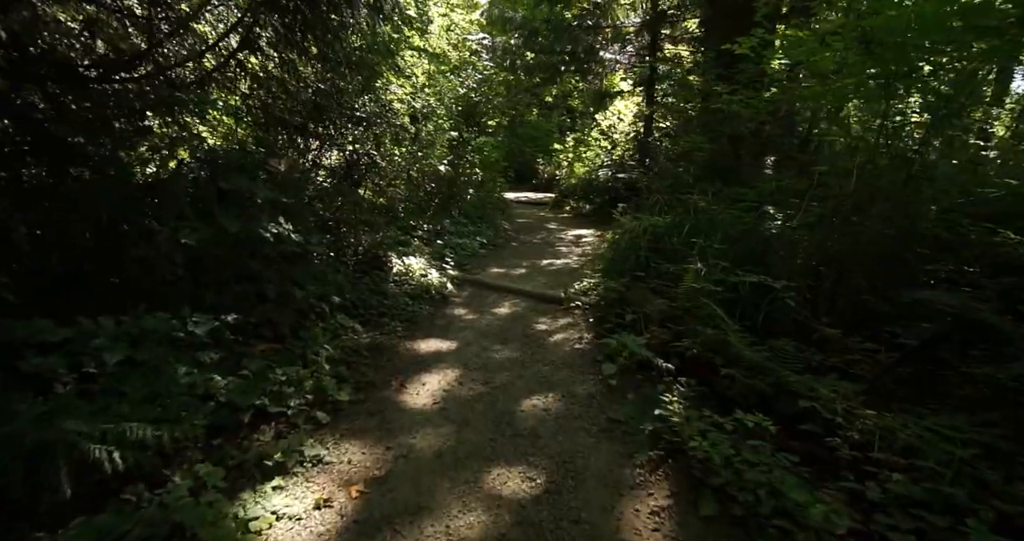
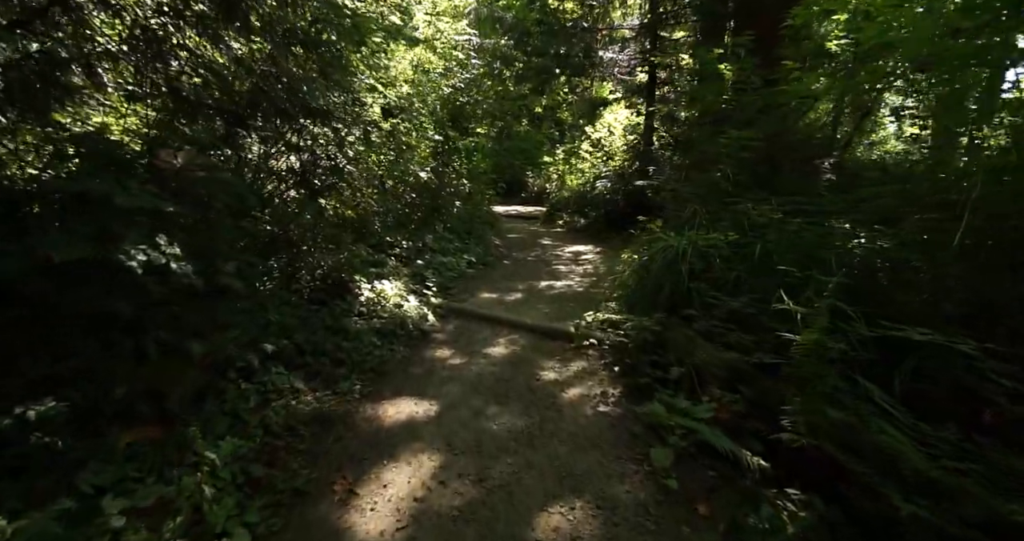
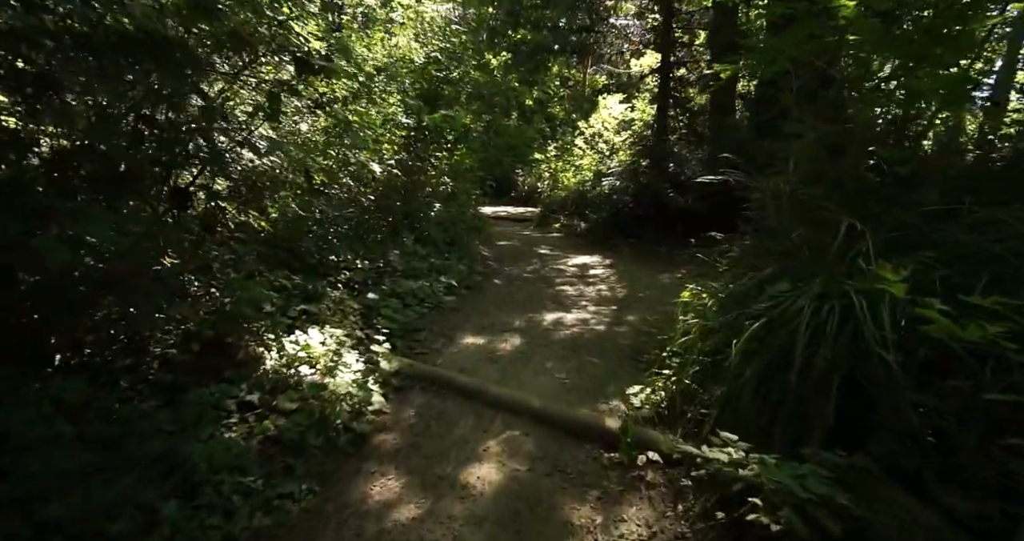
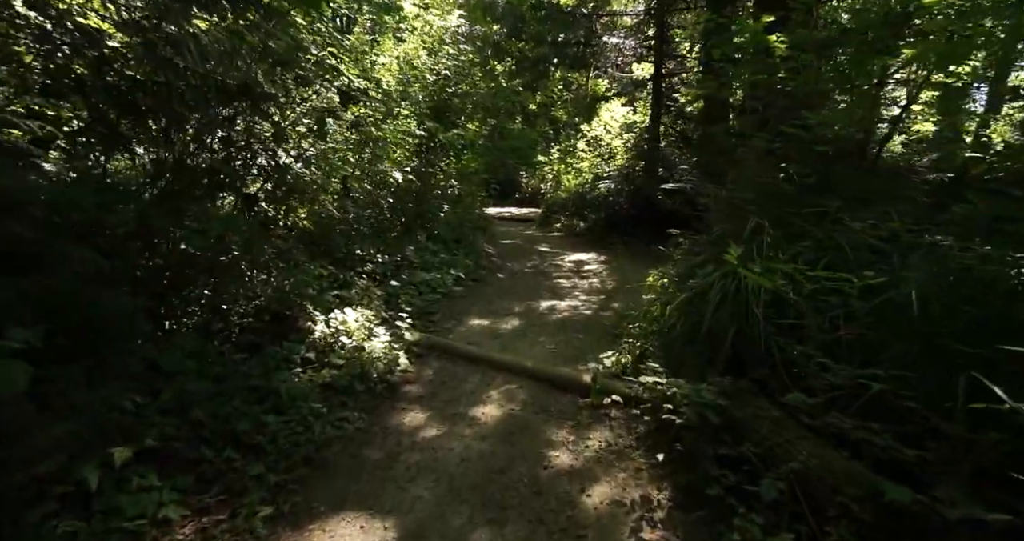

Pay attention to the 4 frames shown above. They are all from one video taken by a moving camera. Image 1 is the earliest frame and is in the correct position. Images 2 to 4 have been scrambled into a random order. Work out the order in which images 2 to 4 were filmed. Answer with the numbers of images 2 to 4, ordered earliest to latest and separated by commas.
2, 4, 3
